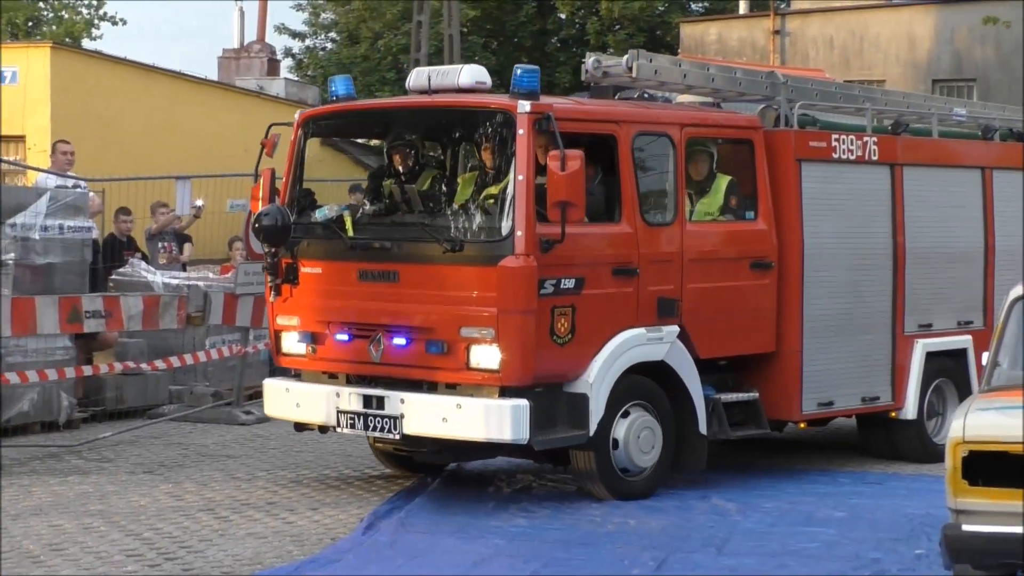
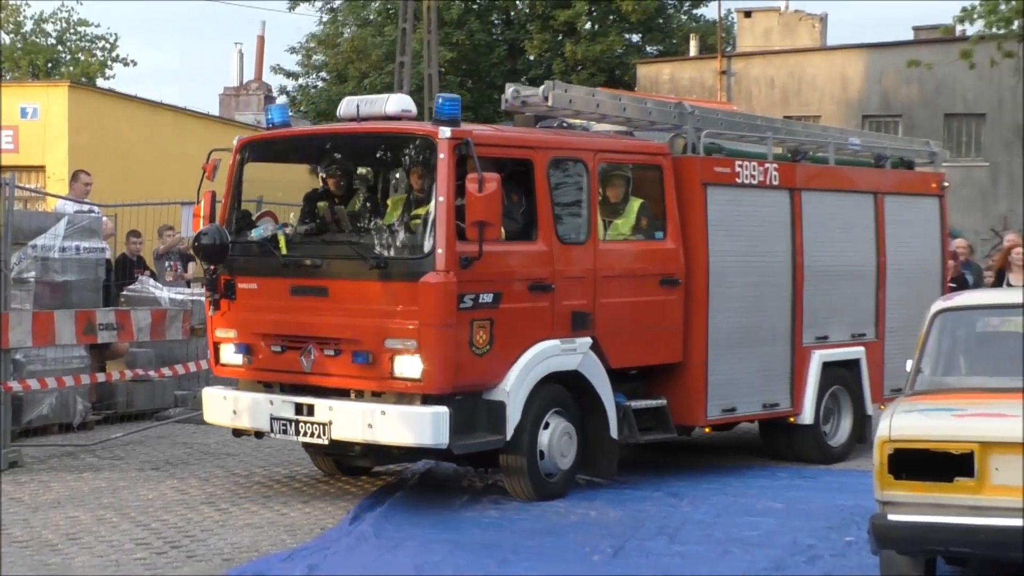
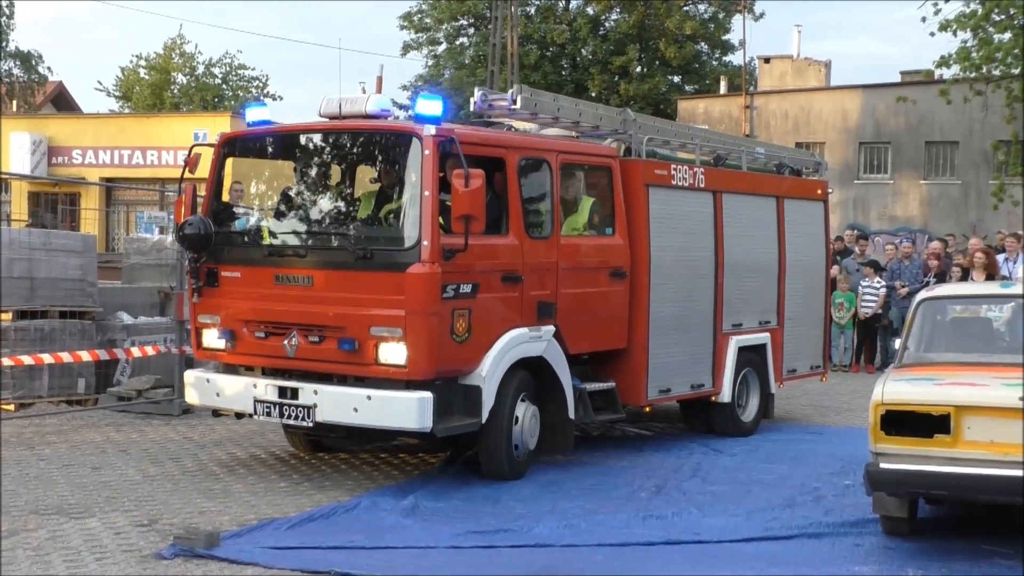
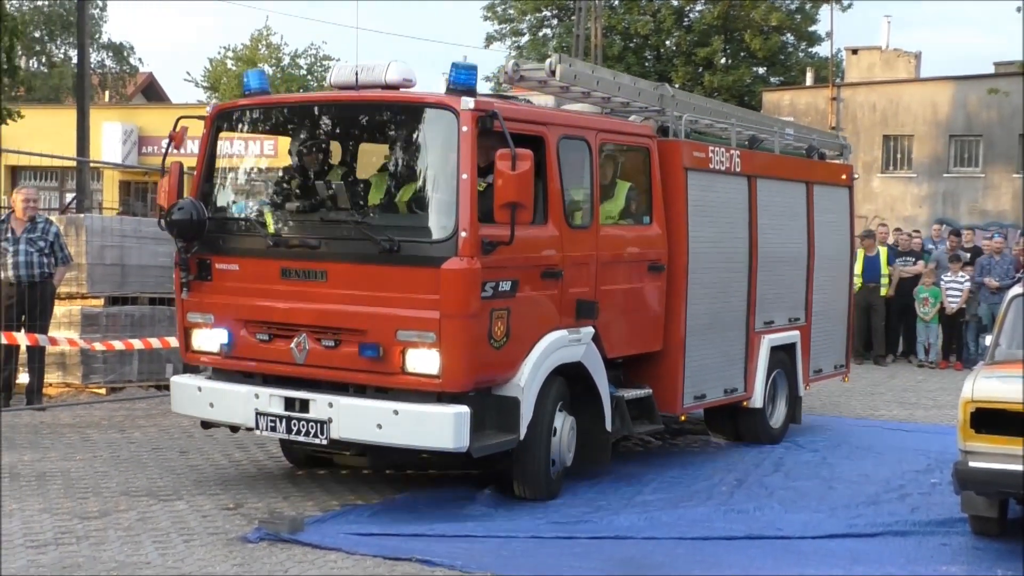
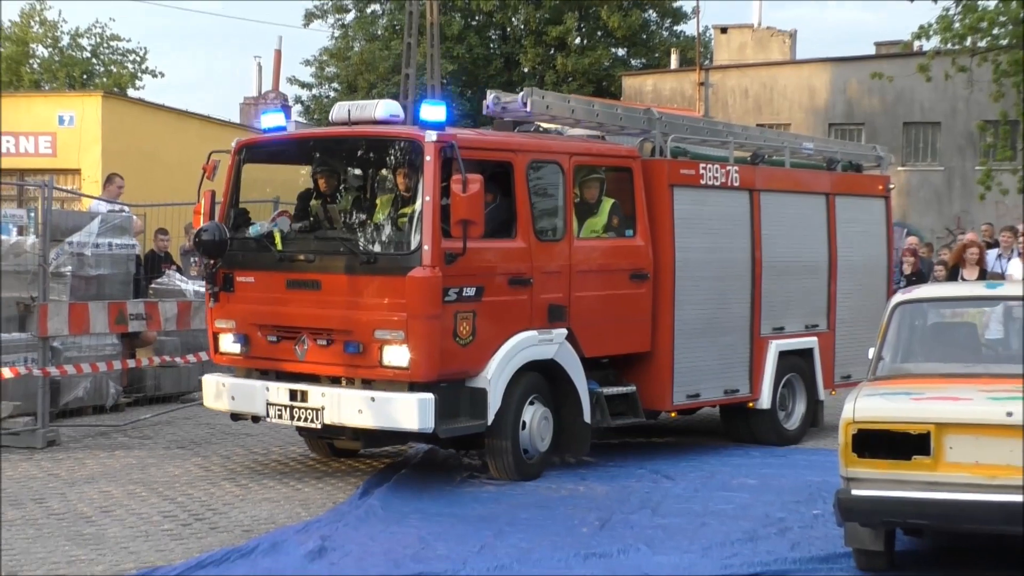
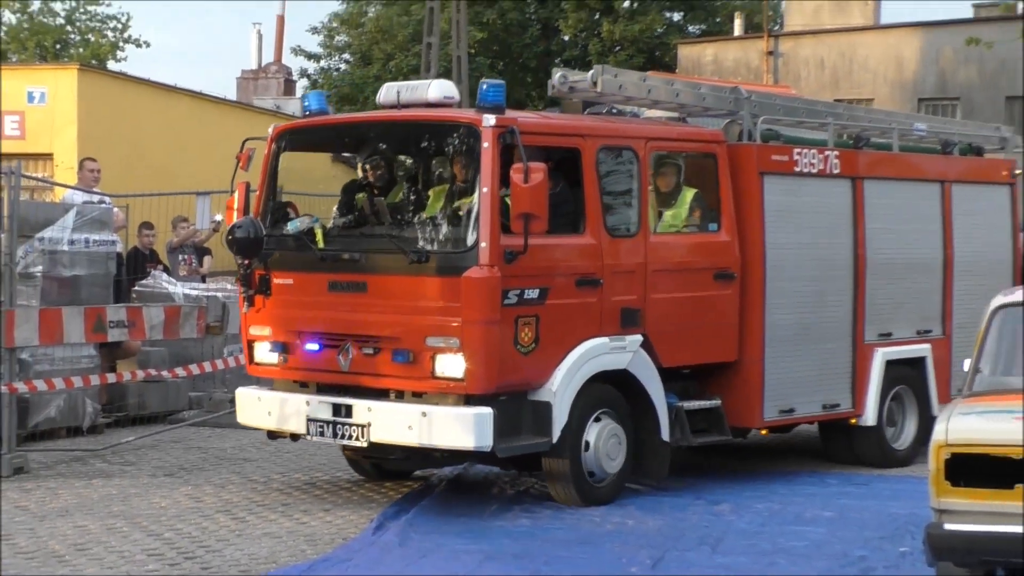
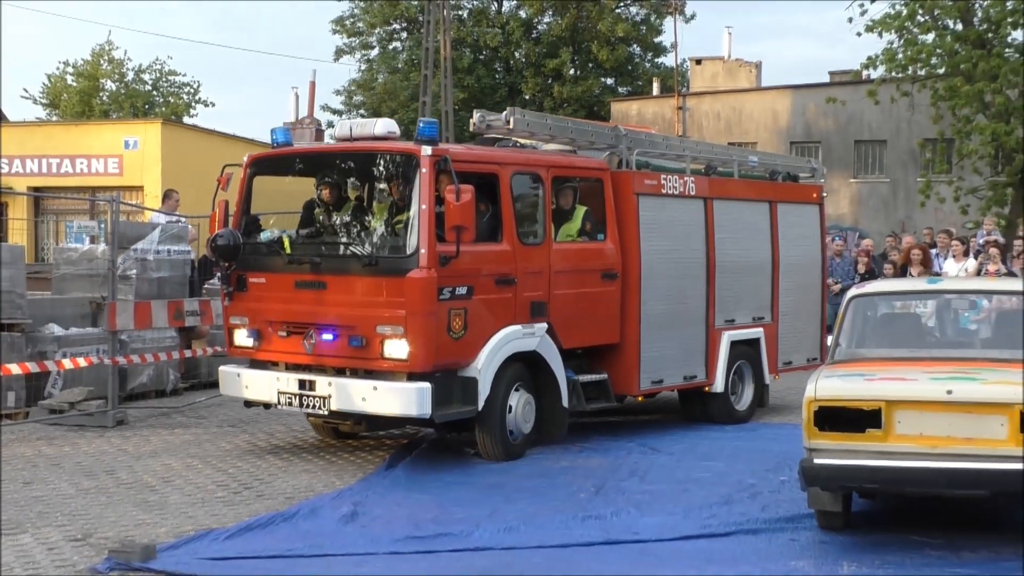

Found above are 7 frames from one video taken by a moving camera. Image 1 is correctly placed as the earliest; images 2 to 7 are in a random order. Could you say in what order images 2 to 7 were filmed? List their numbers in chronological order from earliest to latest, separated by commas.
6, 2, 5, 7, 3, 4
